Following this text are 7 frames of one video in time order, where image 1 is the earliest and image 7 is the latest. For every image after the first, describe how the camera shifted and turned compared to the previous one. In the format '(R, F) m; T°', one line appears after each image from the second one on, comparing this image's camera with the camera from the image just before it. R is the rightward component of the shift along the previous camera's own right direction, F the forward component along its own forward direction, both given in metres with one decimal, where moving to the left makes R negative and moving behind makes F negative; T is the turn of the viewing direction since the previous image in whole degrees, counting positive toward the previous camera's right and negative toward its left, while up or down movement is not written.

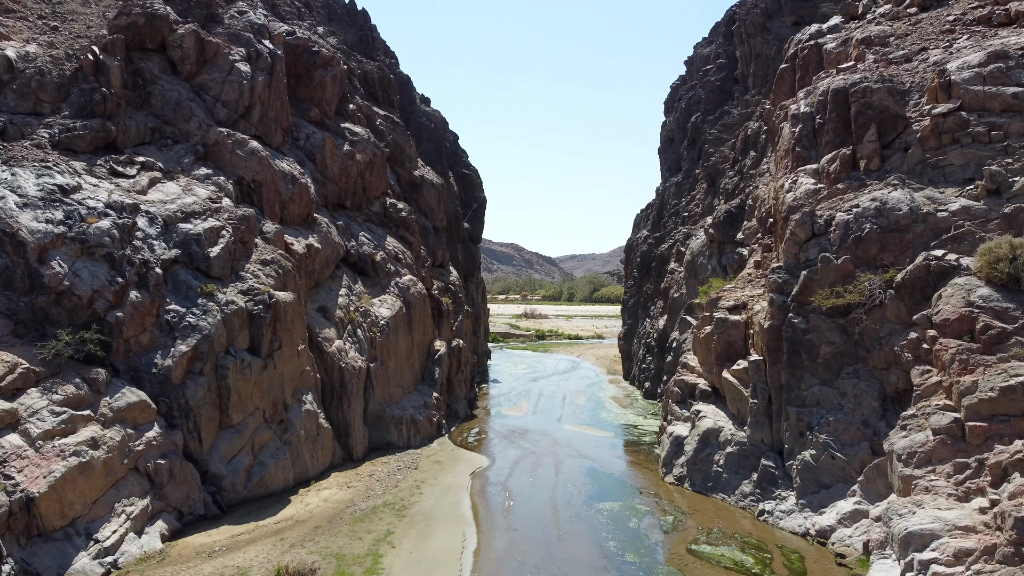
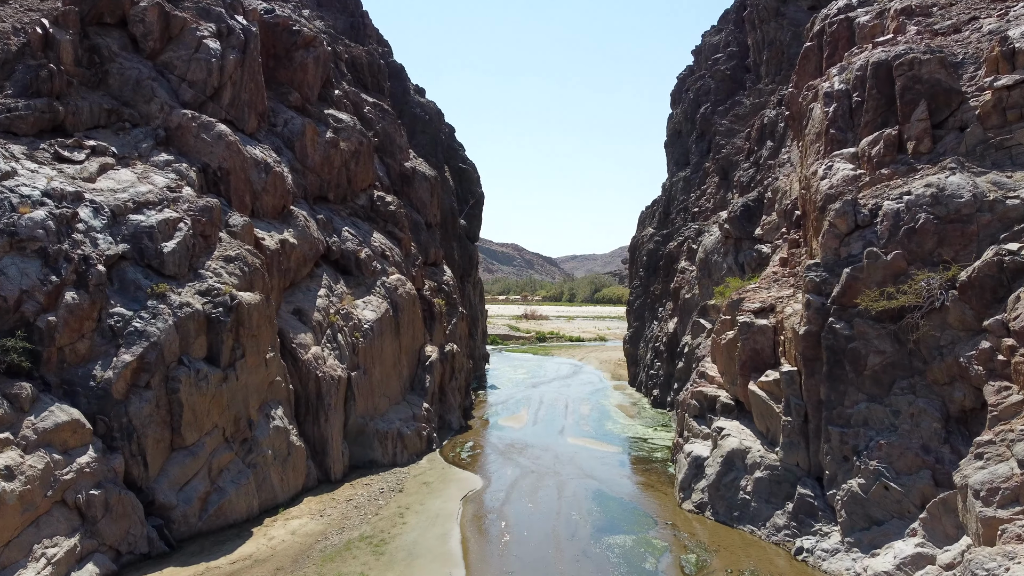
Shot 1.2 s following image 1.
(+0.1, +2.8) m; 0°
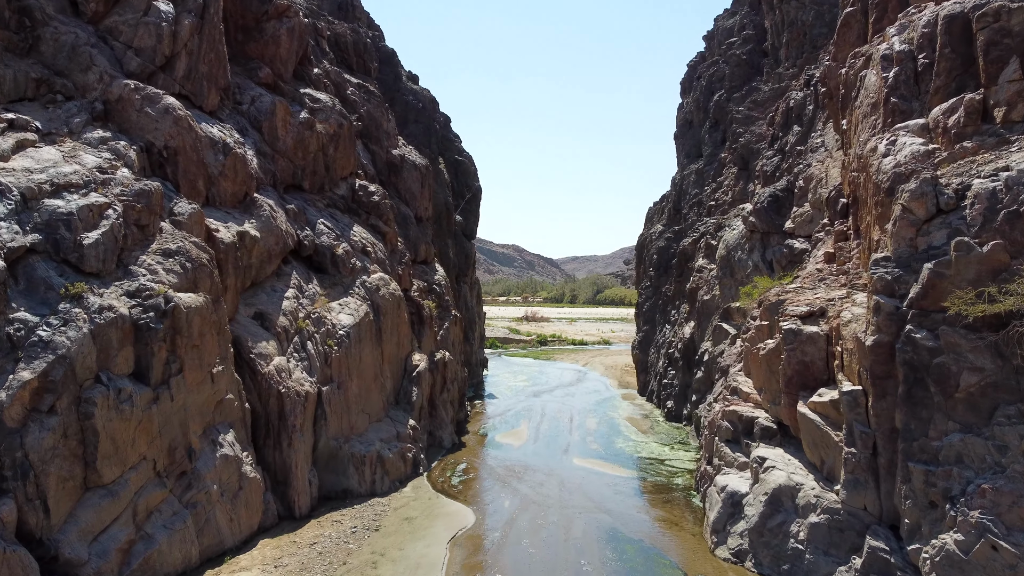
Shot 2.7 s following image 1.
(+0.1, +3.6) m; 0°
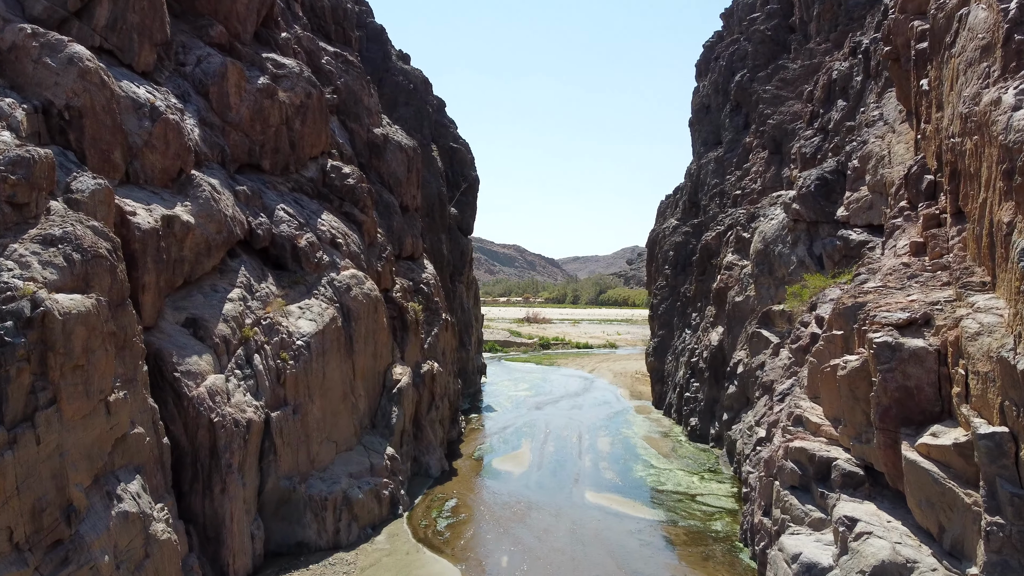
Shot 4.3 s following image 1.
(0.0, +4.5) m; 0°
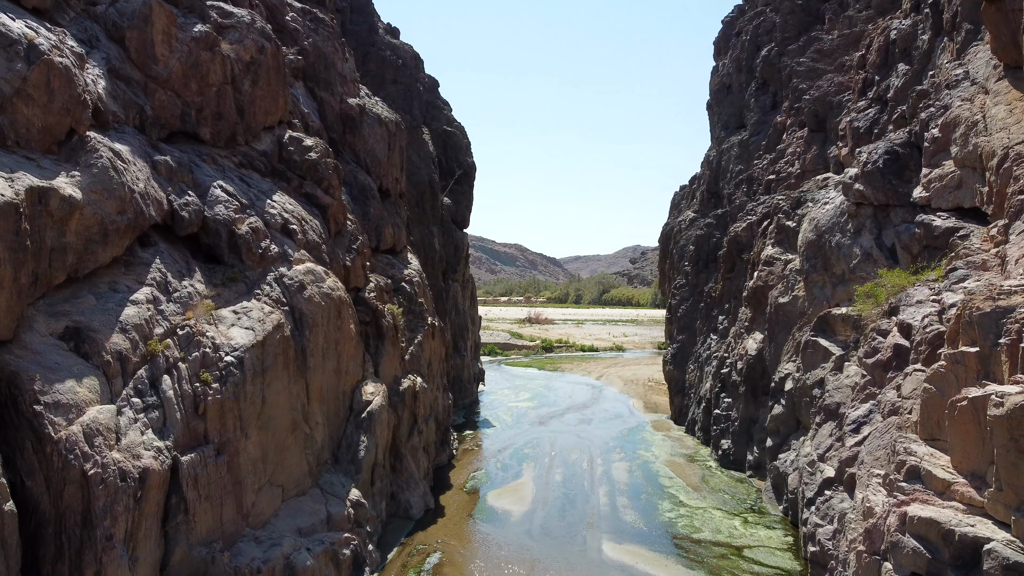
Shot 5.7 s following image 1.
(+0.1, +4.5) m; 0°
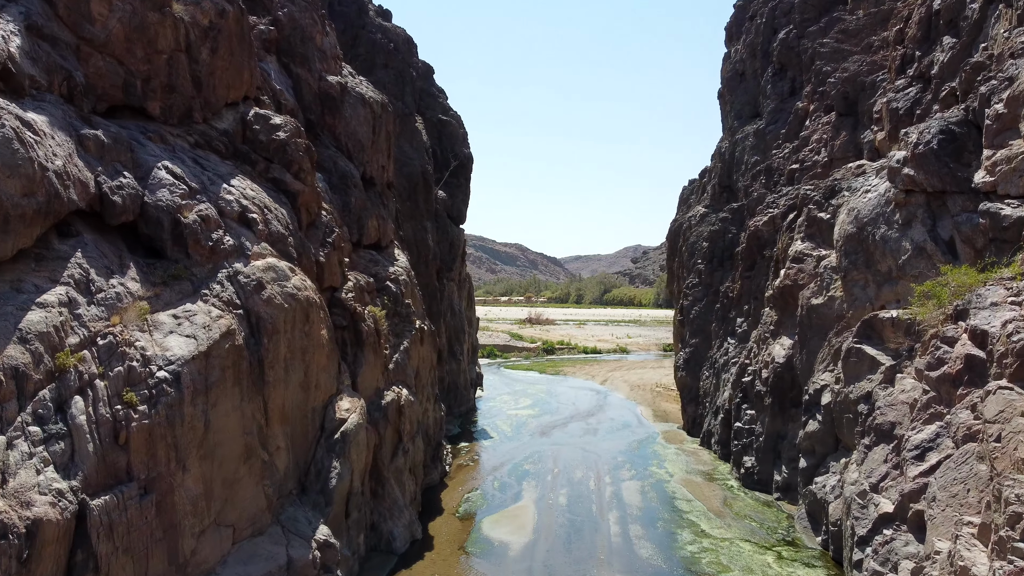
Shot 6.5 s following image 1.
(+0.1, +2.6) m; 0°
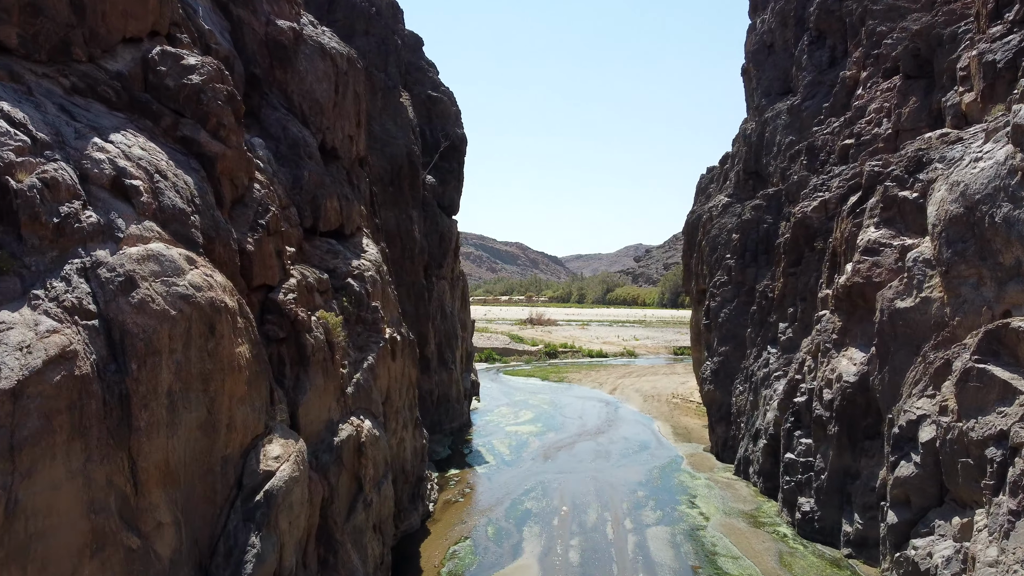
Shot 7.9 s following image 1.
(+0.1, +4.6) m; 0°
